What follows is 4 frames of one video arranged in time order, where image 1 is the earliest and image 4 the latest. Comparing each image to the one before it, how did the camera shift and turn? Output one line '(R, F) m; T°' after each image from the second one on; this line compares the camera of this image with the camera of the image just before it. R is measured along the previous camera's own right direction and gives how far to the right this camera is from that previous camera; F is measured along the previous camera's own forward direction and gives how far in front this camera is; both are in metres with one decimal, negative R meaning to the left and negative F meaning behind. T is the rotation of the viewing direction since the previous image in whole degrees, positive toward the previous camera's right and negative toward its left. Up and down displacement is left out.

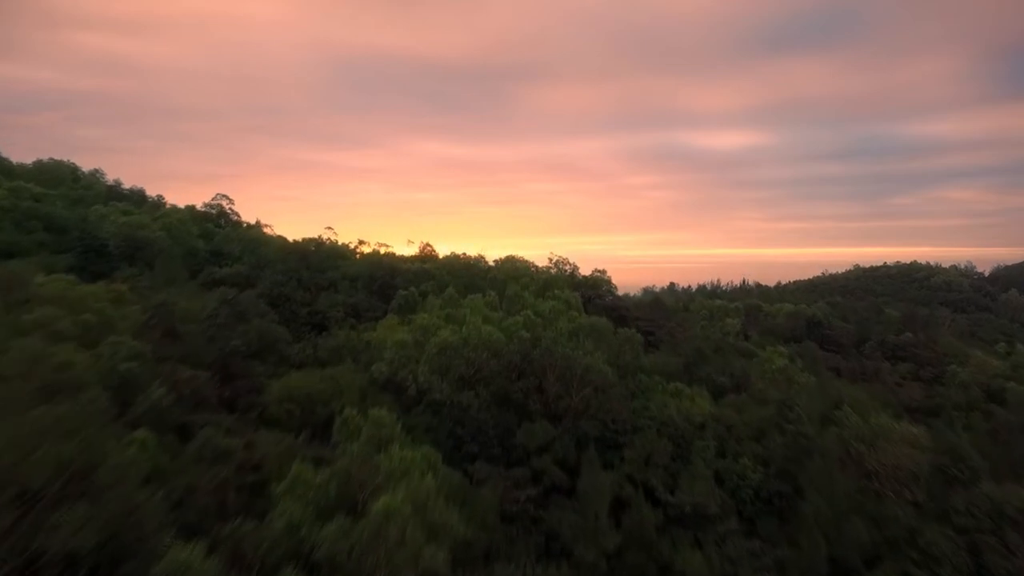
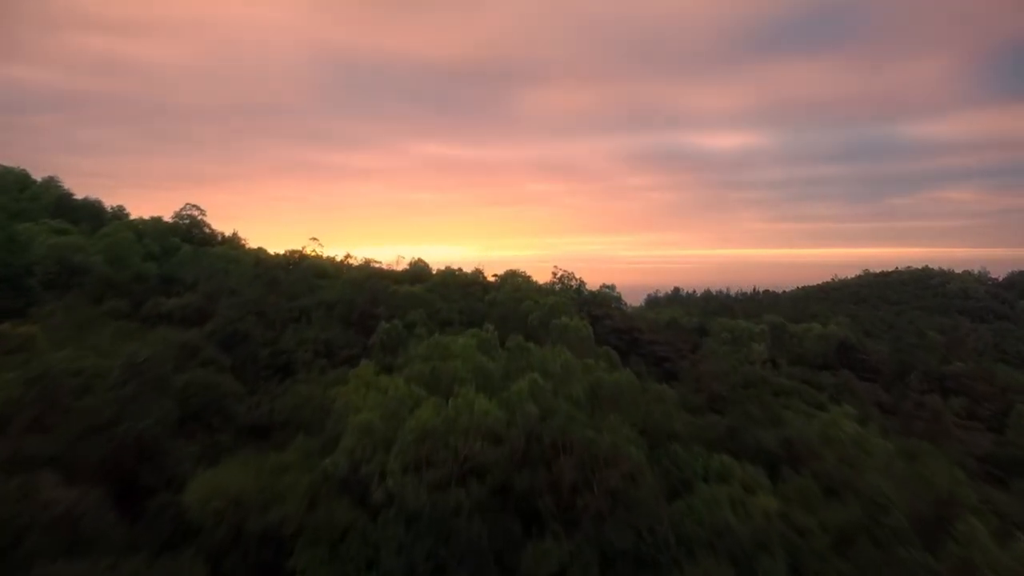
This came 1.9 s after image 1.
(0.0, +3.0) m; 0°
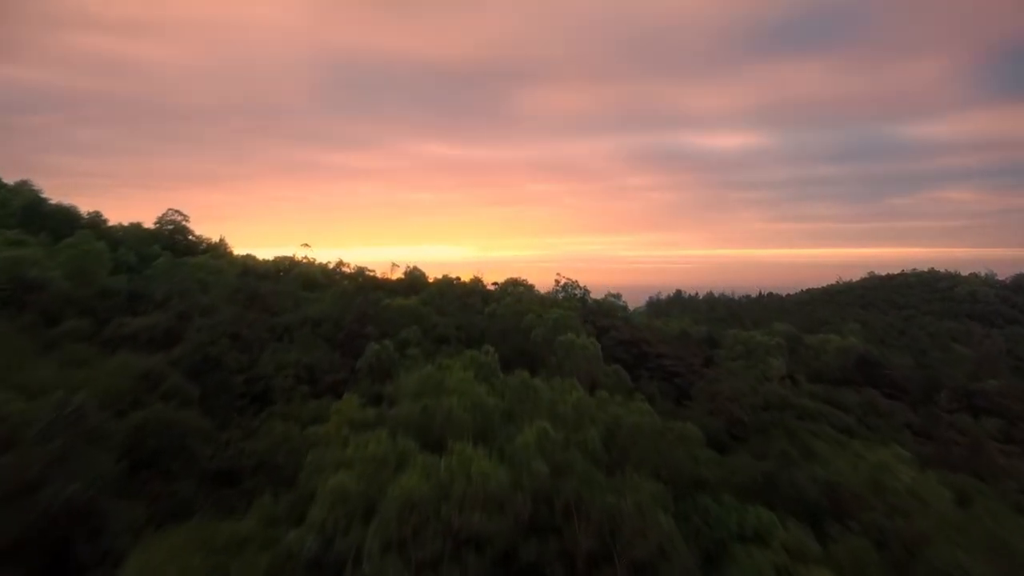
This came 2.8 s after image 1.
(-0.1, +1.6) m; 0°
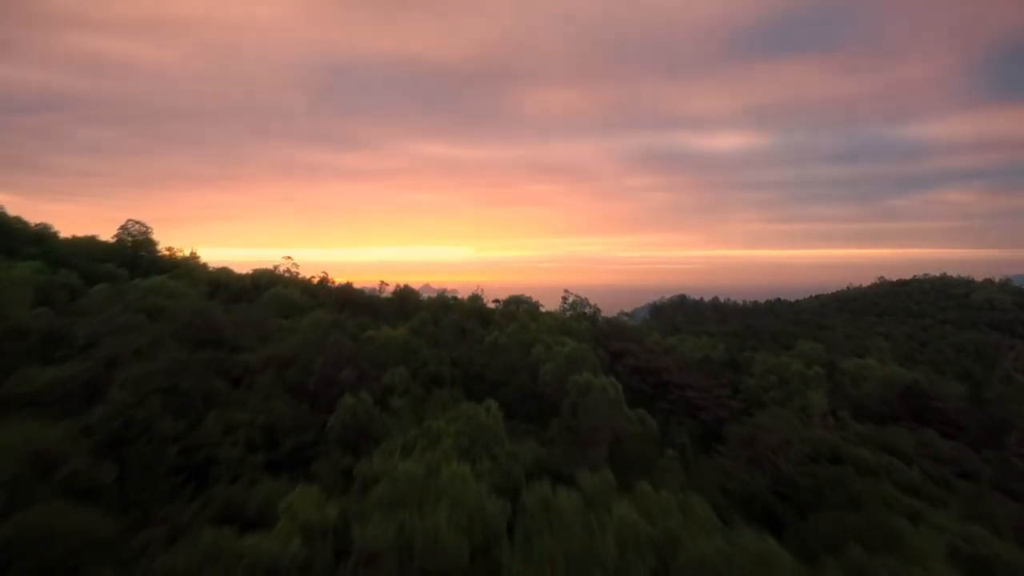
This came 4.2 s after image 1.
(-0.1, +3.0) m; 0°
